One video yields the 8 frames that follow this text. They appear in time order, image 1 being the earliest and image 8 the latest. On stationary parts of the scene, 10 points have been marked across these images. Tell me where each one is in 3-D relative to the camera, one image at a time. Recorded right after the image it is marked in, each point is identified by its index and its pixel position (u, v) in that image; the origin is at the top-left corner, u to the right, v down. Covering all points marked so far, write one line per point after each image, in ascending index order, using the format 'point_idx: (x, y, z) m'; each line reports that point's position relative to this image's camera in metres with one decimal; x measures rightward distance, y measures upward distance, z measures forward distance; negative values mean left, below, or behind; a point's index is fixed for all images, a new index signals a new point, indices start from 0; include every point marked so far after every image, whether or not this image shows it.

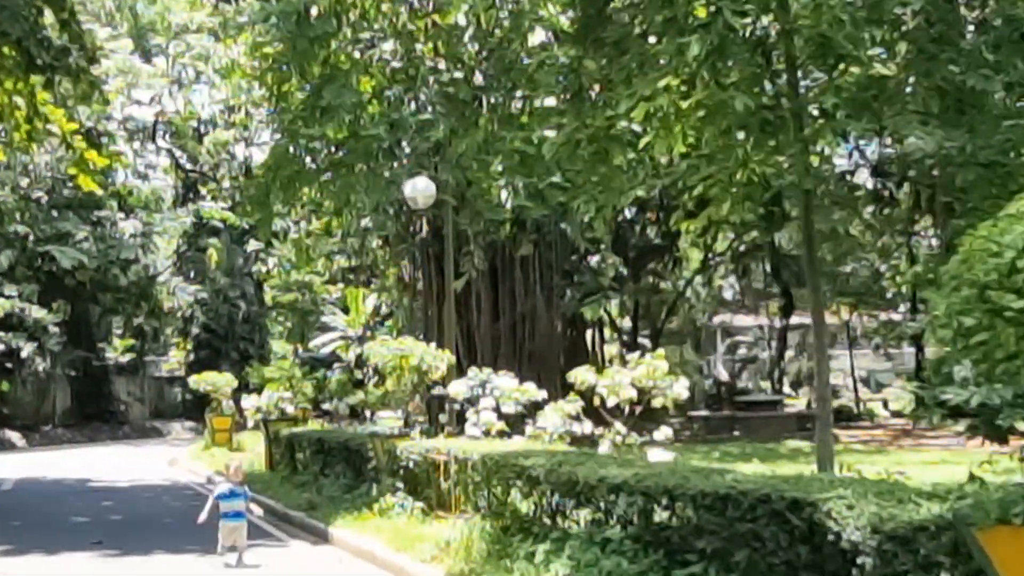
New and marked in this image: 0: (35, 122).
0: (-5.8, +2.0, +15.5) m
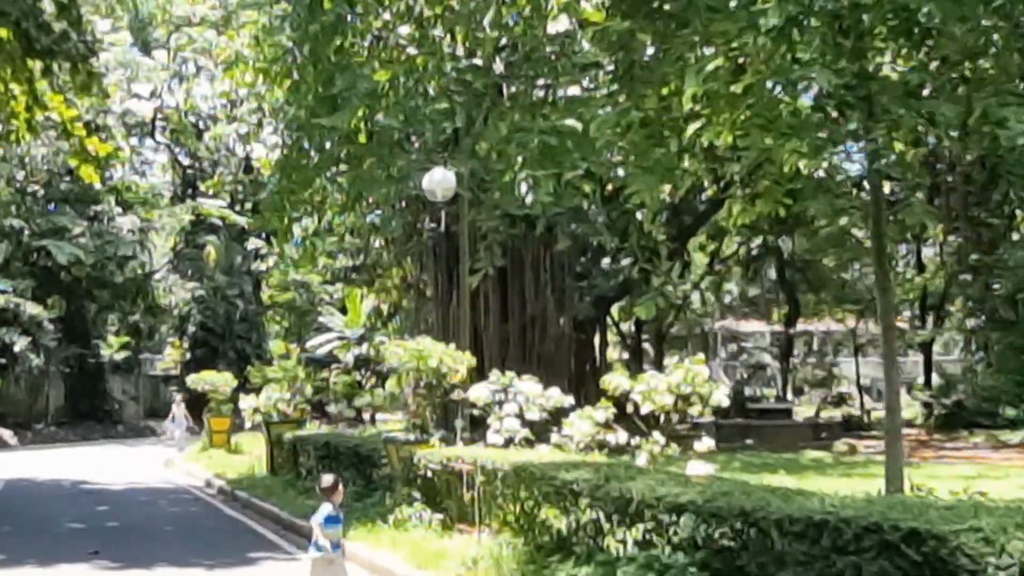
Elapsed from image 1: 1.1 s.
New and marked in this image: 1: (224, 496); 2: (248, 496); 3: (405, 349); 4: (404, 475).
0: (-5.6, +2.0, +14.9) m
1: (-3.4, -2.5, +15.3) m
2: (-2.9, -2.3, +14.0) m
3: (-0.9, -0.5, +10.3) m
4: (-0.9, -1.5, +10.2) m
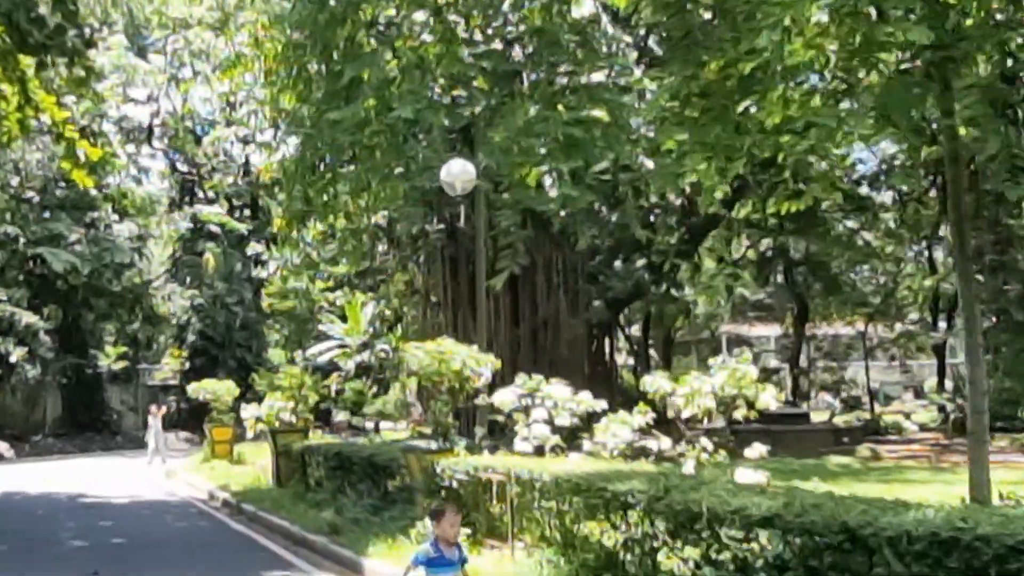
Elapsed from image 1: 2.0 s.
0: (-5.4, +2.0, +14.2) m
1: (-3.2, -2.6, +14.6) m
2: (-2.7, -2.3, +13.3) m
3: (-0.6, -0.5, +9.6) m
4: (-0.6, -1.5, +9.5) m
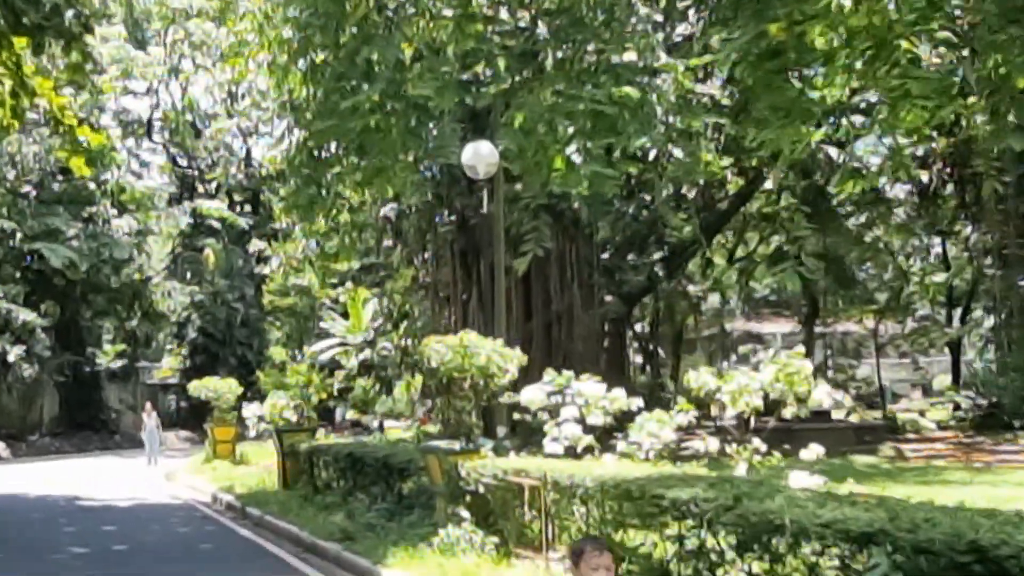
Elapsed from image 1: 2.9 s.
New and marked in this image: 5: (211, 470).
0: (-5.3, +2.1, +13.5) m
1: (-3.0, -2.5, +13.9) m
2: (-2.5, -2.3, +12.7) m
3: (-0.4, -0.4, +9.0) m
4: (-0.4, -1.4, +8.8) m
5: (-4.7, -2.8, +19.7) m
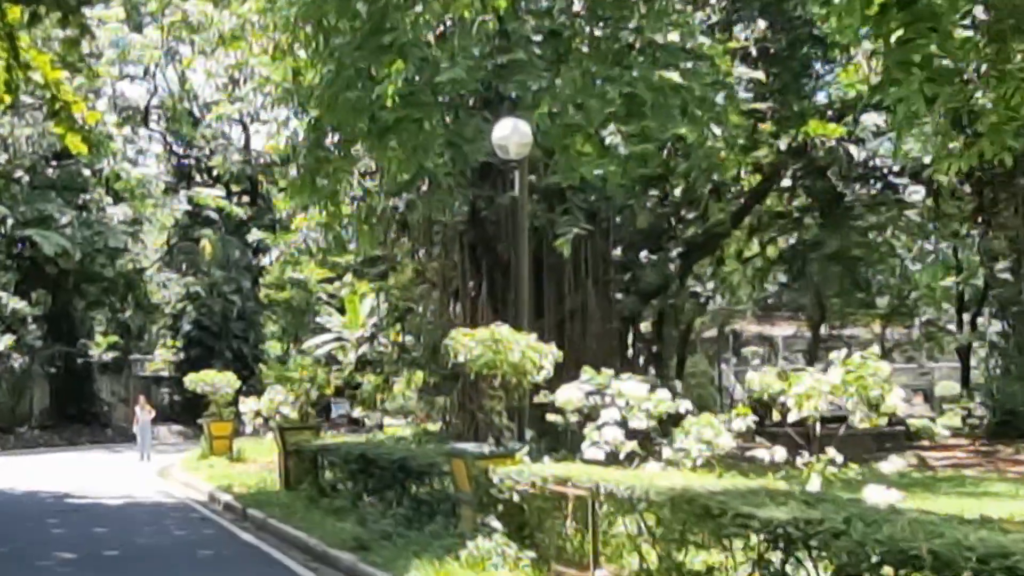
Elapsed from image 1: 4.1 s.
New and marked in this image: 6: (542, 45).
0: (-5.0, +2.2, +12.7) m
1: (-2.9, -2.3, +13.1) m
2: (-2.3, -2.1, +11.9) m
3: (-0.2, -0.3, +8.2) m
4: (-0.2, -1.3, +8.0) m
5: (-4.6, -2.7, +18.9) m
6: (+0.3, +2.2, +11.9) m
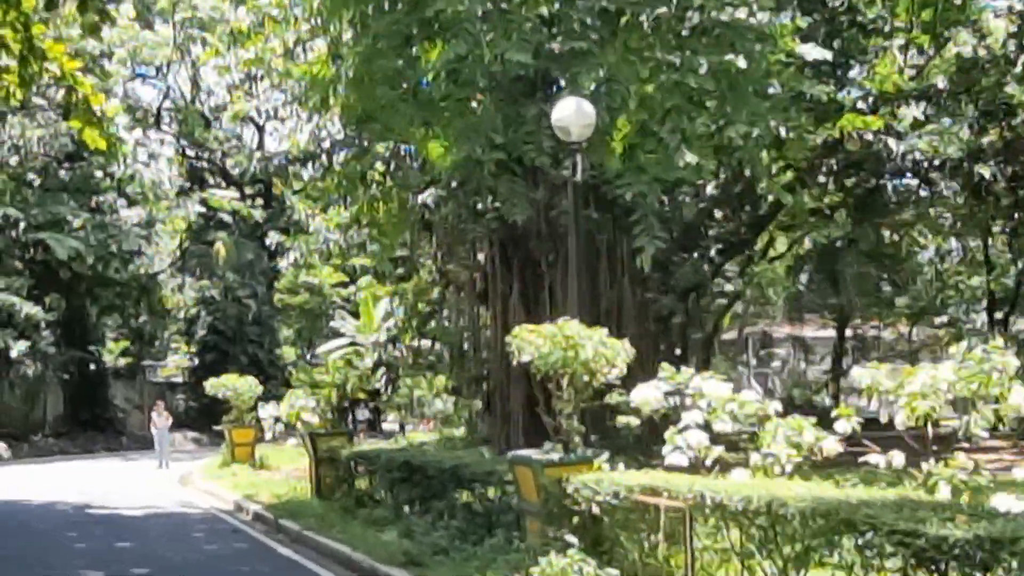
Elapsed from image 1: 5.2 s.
0: (-4.6, +2.2, +12.0) m
1: (-2.4, -2.3, +12.4) m
2: (-1.9, -2.1, +11.2) m
3: (+0.2, -0.3, +7.5) m
4: (+0.2, -1.3, +7.3) m
5: (-4.1, -2.7, +18.2) m
6: (+0.7, +2.3, +11.2) m
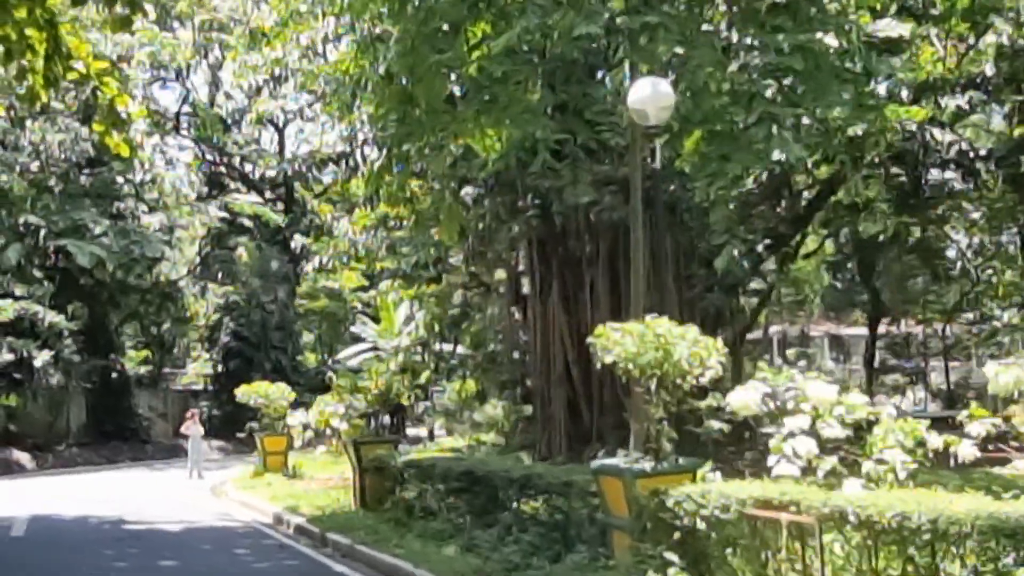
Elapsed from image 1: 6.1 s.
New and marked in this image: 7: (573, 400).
0: (-4.1, +2.2, +11.5) m
1: (-1.9, -2.4, +11.8) m
2: (-1.3, -2.1, +10.6) m
3: (+0.7, -0.3, +6.9) m
4: (+0.7, -1.3, +6.7) m
5: (-3.5, -2.7, +17.7) m
6: (+1.2, +2.3, +10.6) m
7: (+0.7, -1.3, +15.1) m
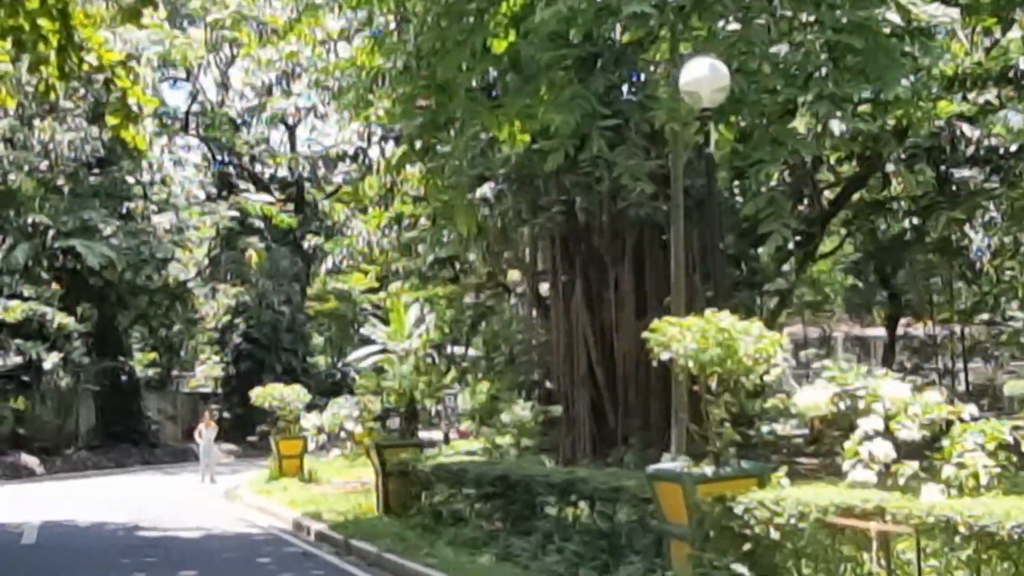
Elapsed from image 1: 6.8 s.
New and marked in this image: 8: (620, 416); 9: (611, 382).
0: (-3.8, +2.2, +11.0) m
1: (-1.6, -2.3, +11.4) m
2: (-1.1, -2.1, +10.1) m
3: (+0.9, -0.2, +6.4) m
4: (+0.9, -1.2, +6.3) m
5: (-3.1, -2.7, +17.2) m
6: (+1.5, +2.3, +10.1) m
7: (+1.0, -1.3, +14.6) m
8: (+1.2, -1.4, +14.3) m
9: (+1.1, -1.1, +14.4) m
